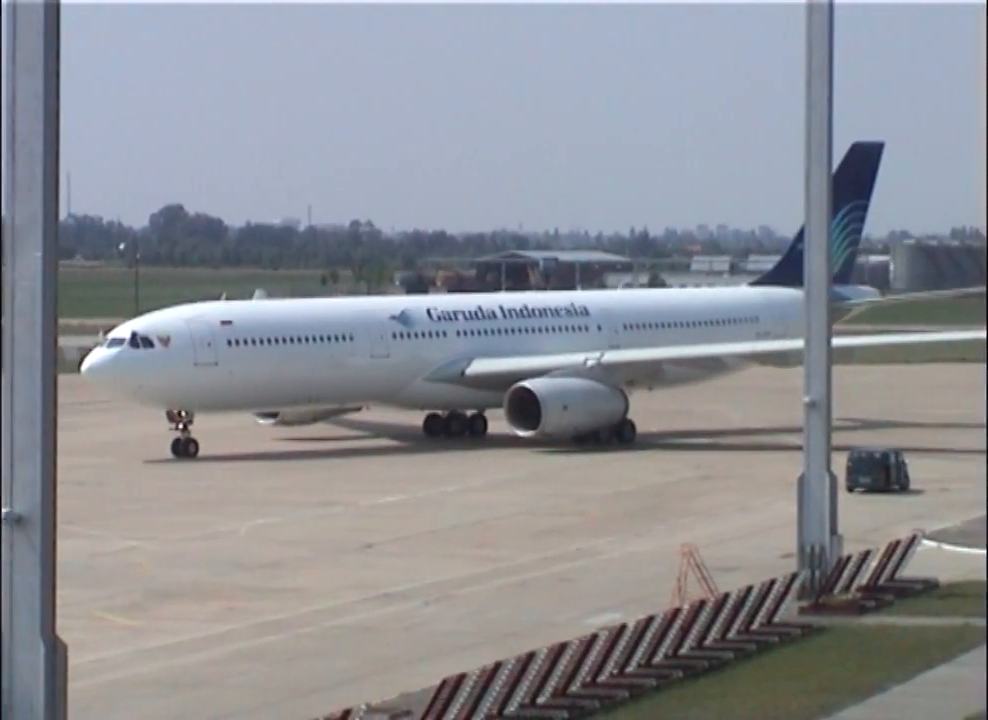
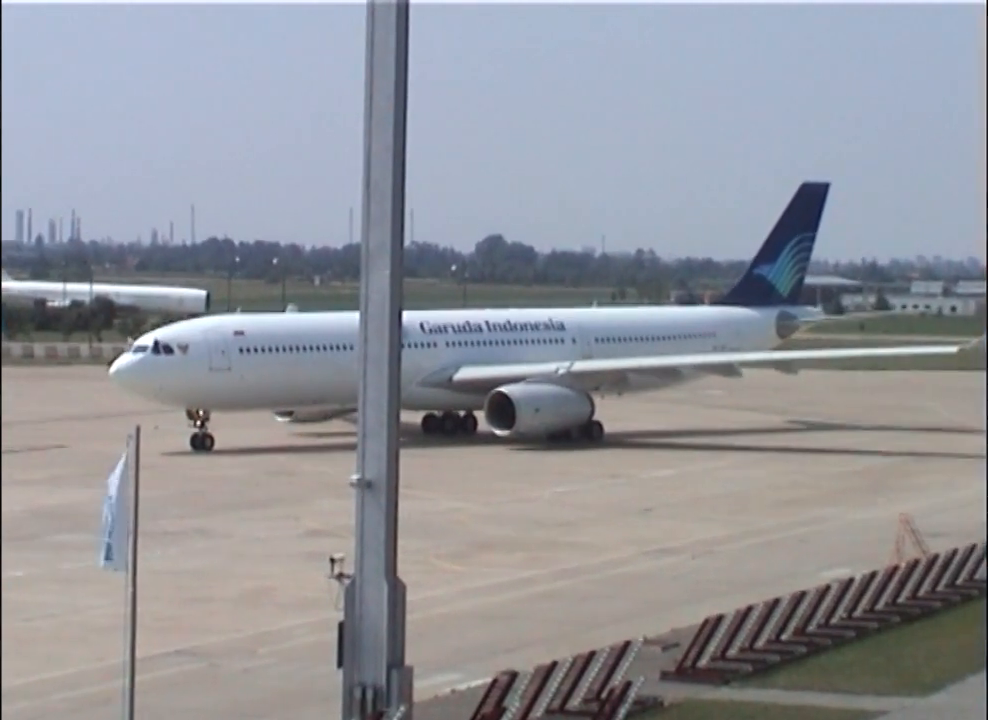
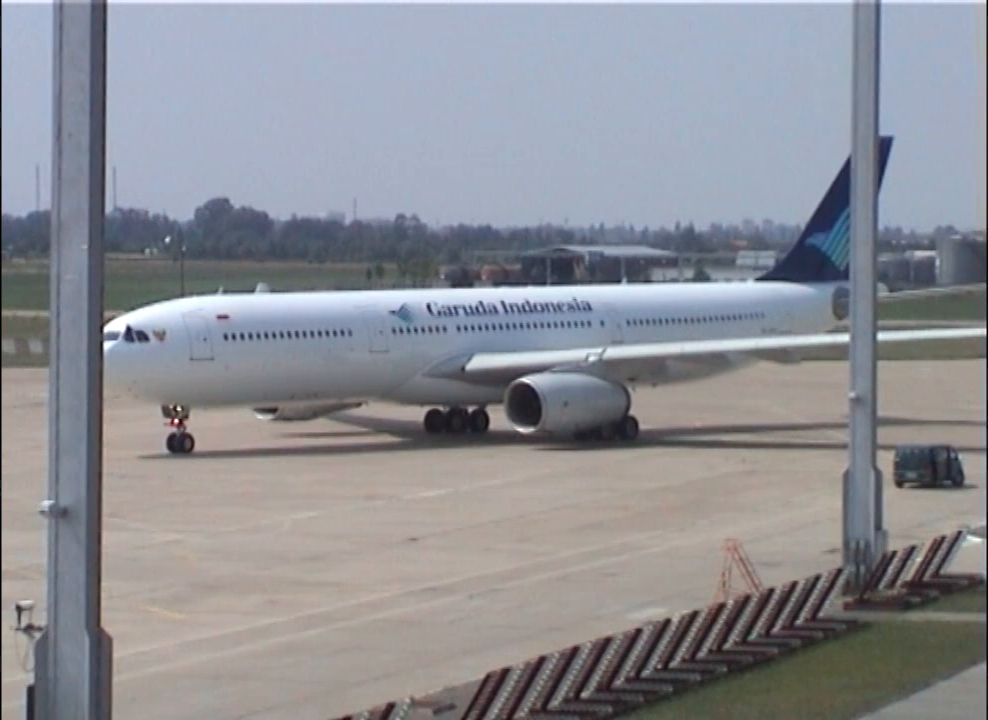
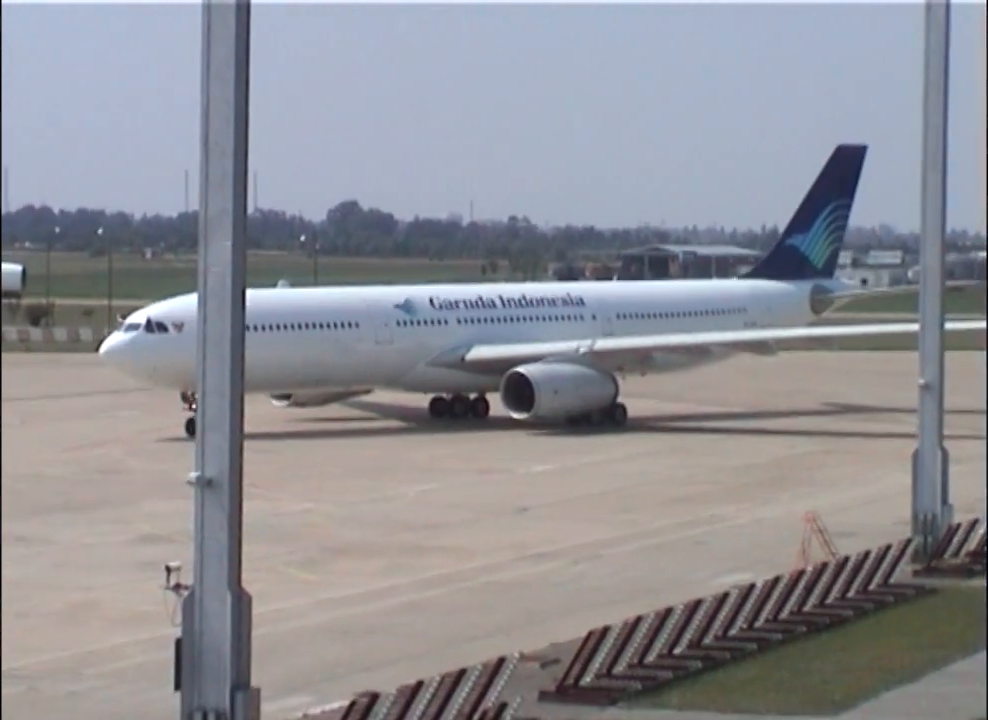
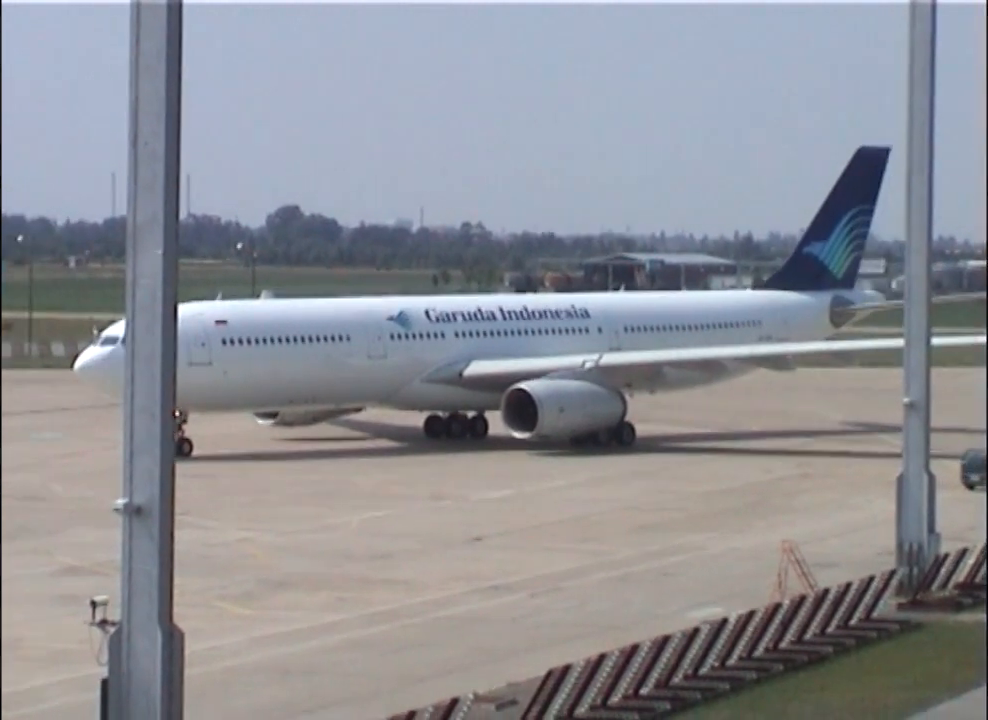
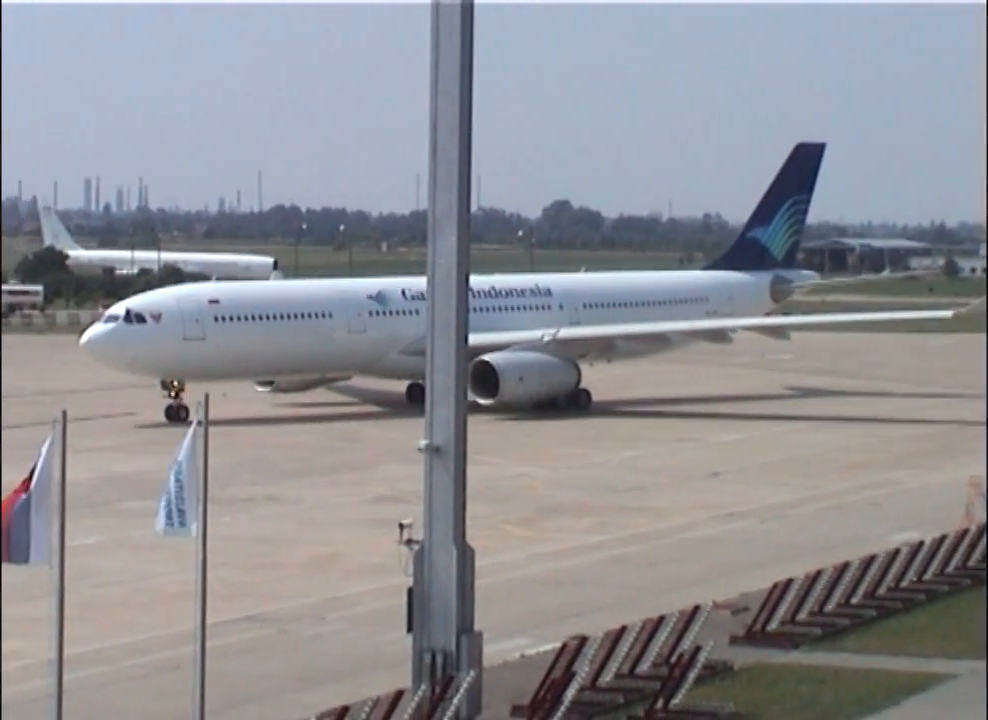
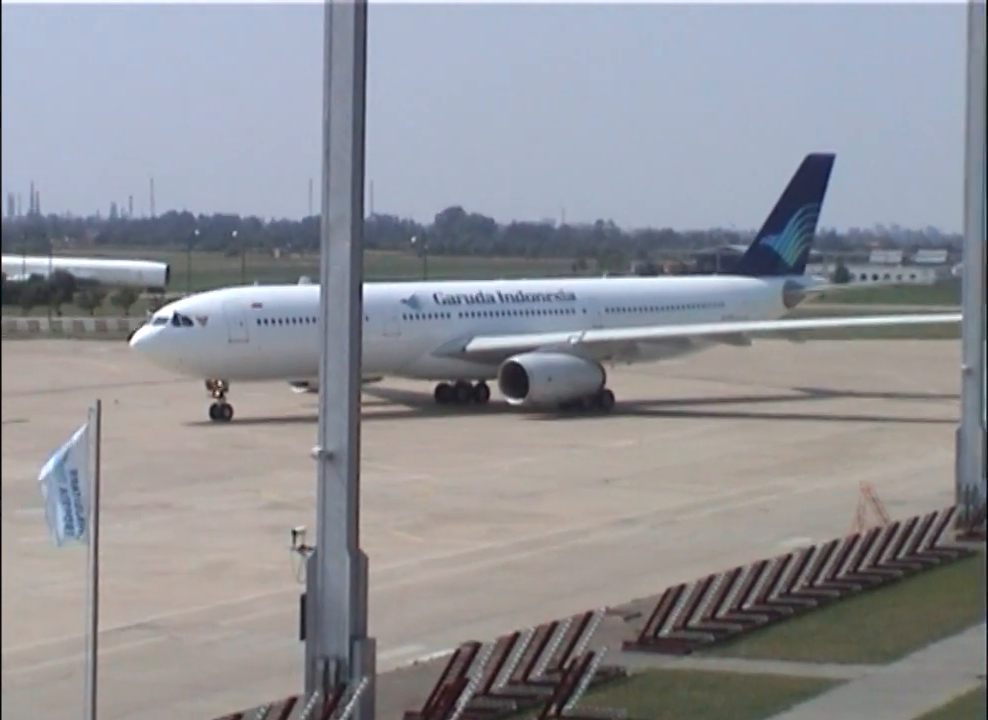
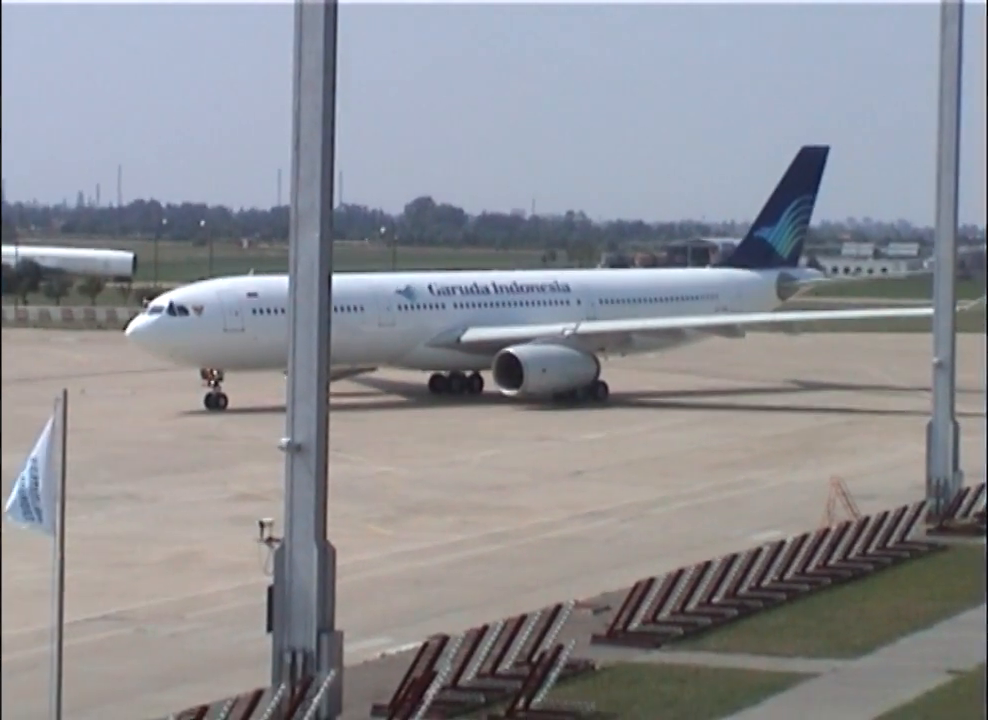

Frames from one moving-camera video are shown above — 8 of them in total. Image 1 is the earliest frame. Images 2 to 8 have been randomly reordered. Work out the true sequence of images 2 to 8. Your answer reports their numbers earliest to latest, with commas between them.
3, 5, 4, 8, 7, 2, 6
